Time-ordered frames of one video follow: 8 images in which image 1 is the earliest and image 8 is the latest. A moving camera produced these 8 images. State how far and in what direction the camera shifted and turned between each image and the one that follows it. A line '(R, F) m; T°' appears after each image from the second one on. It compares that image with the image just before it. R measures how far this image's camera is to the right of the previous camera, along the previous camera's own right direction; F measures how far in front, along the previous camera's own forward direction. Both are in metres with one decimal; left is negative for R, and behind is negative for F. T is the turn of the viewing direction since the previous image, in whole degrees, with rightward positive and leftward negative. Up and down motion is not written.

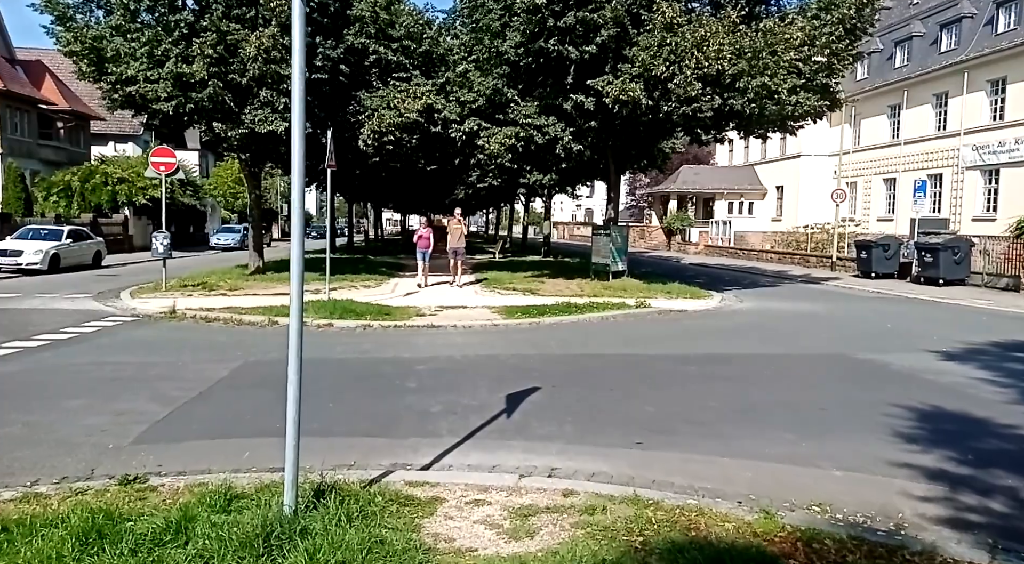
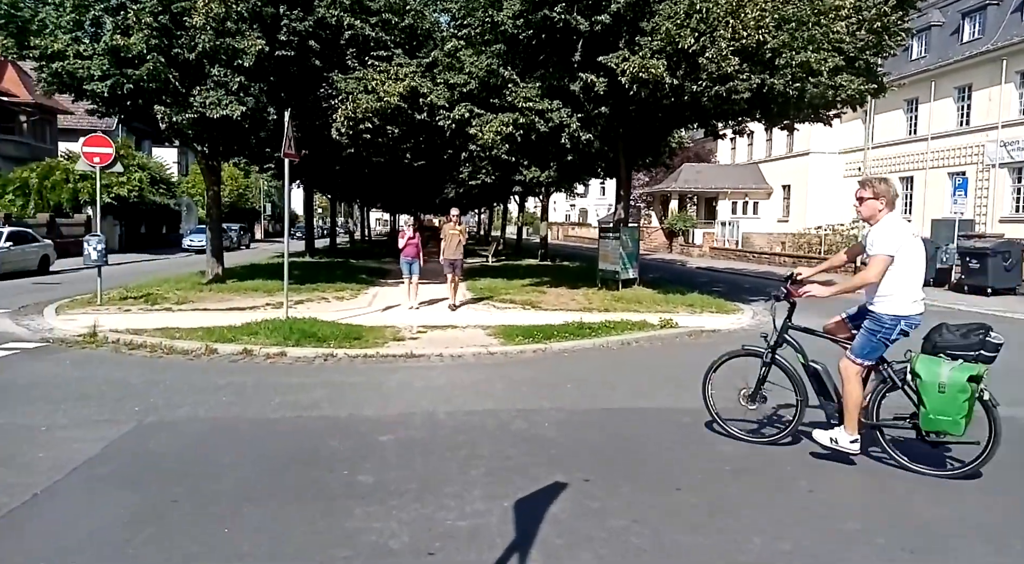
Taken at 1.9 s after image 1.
(-0.1, +2.8) m; +1°
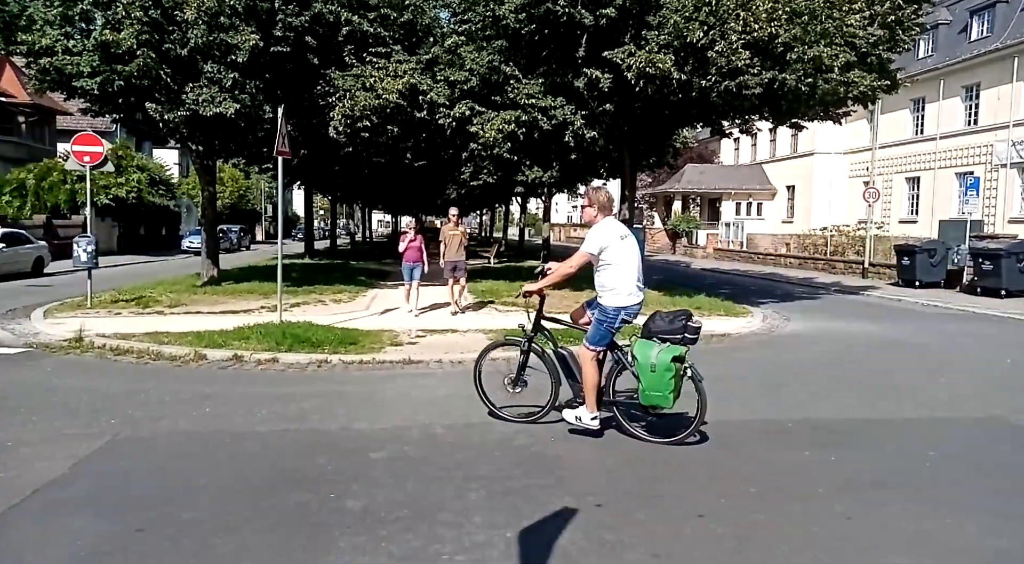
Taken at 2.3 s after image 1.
(0.0, +0.5) m; 0°
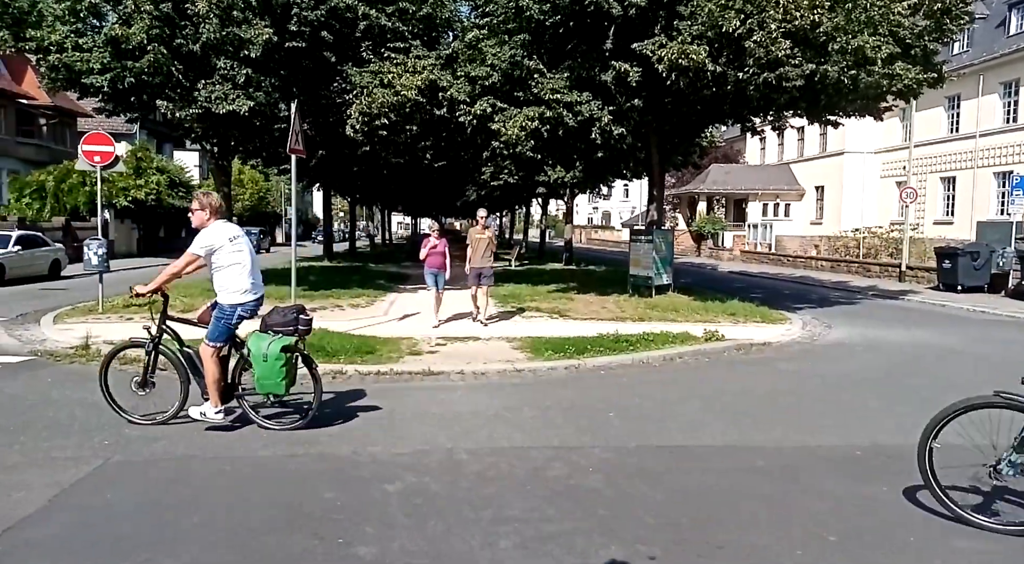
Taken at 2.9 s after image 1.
(-0.1, +0.7) m; -1°
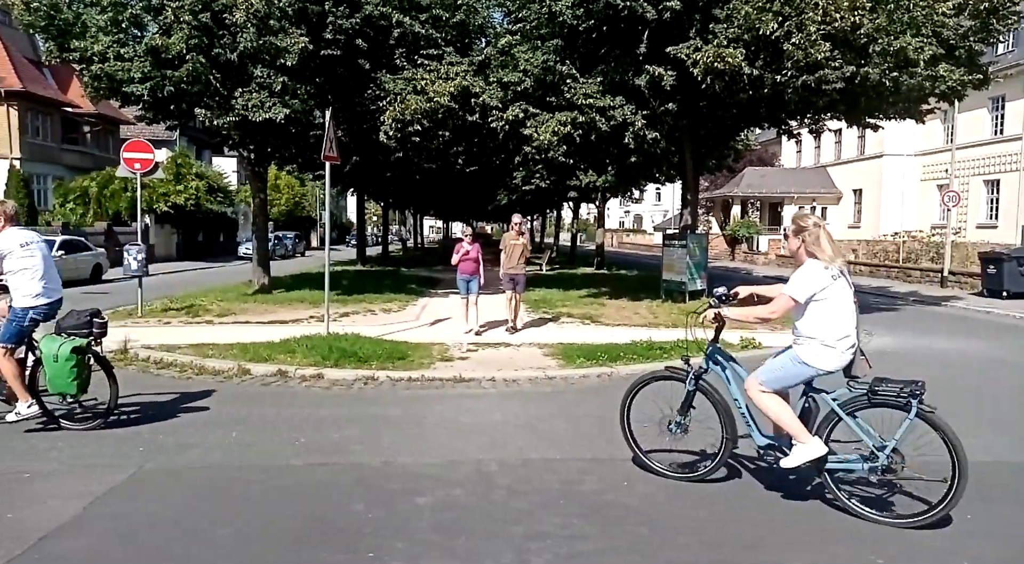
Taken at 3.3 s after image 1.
(0.0, 0.0) m; -2°
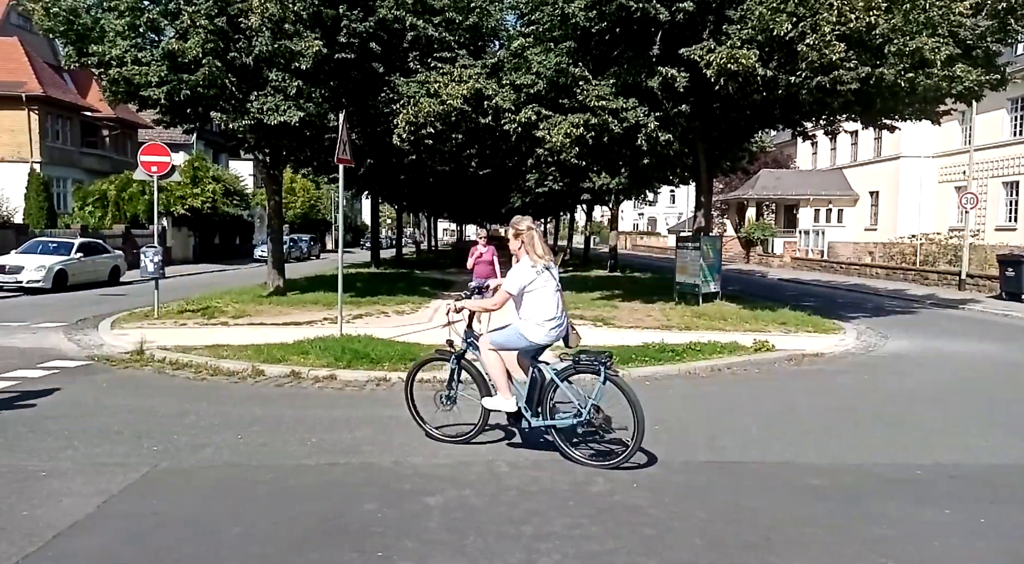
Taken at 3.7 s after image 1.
(0.0, 0.0) m; -1°
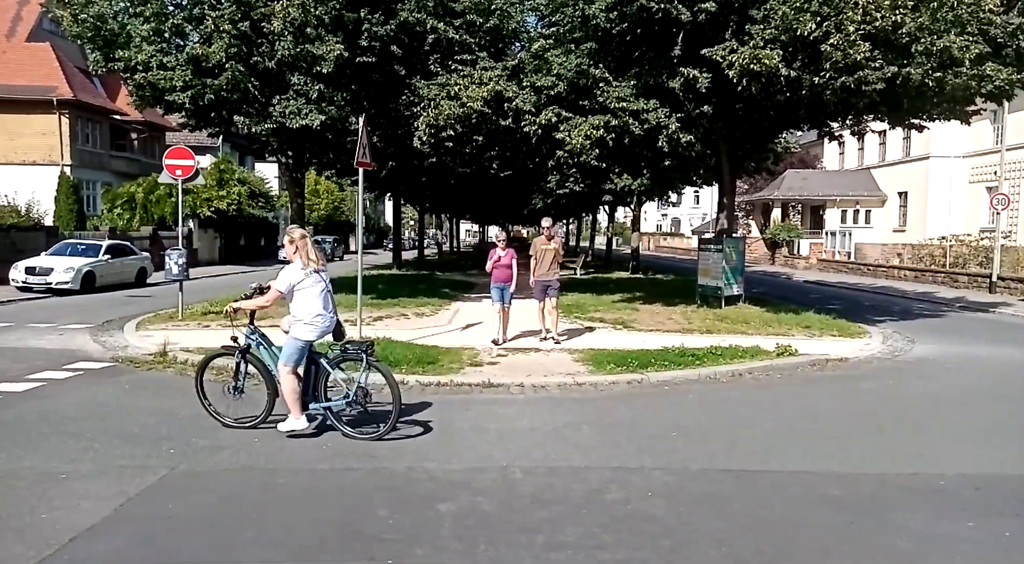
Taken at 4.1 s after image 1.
(+0.1, 0.0) m; -2°
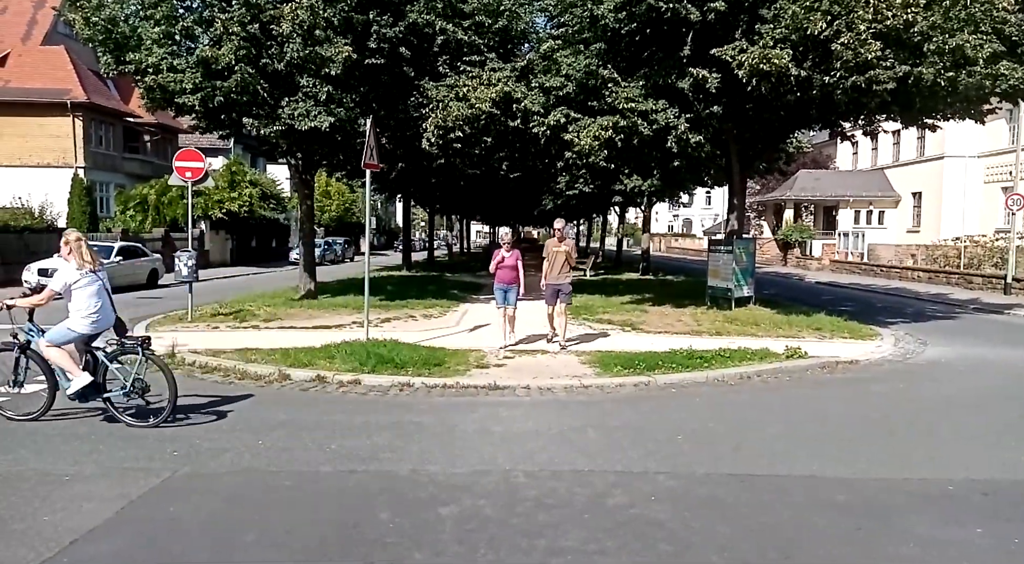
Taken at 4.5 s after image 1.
(+0.1, +0.1) m; -1°
